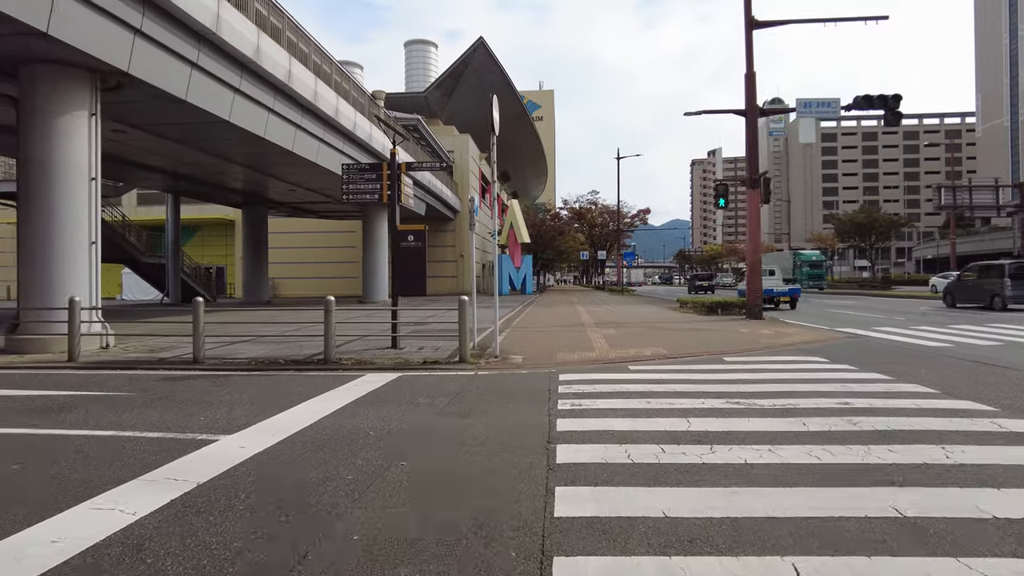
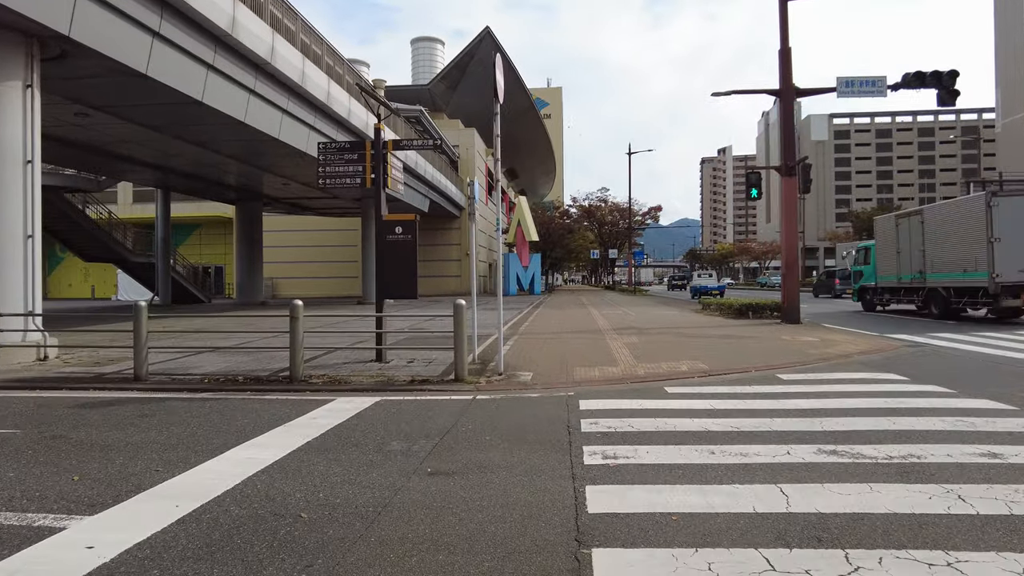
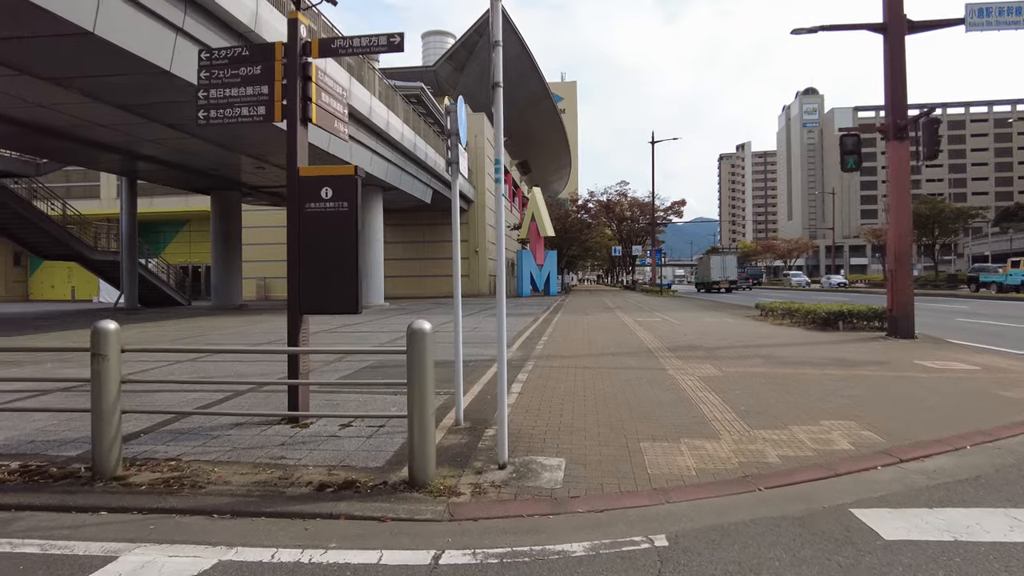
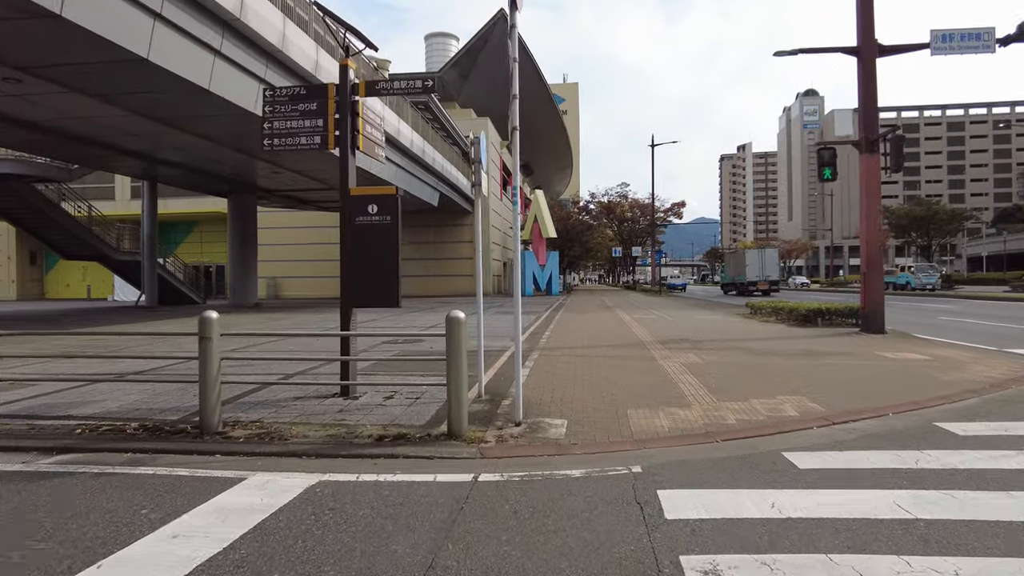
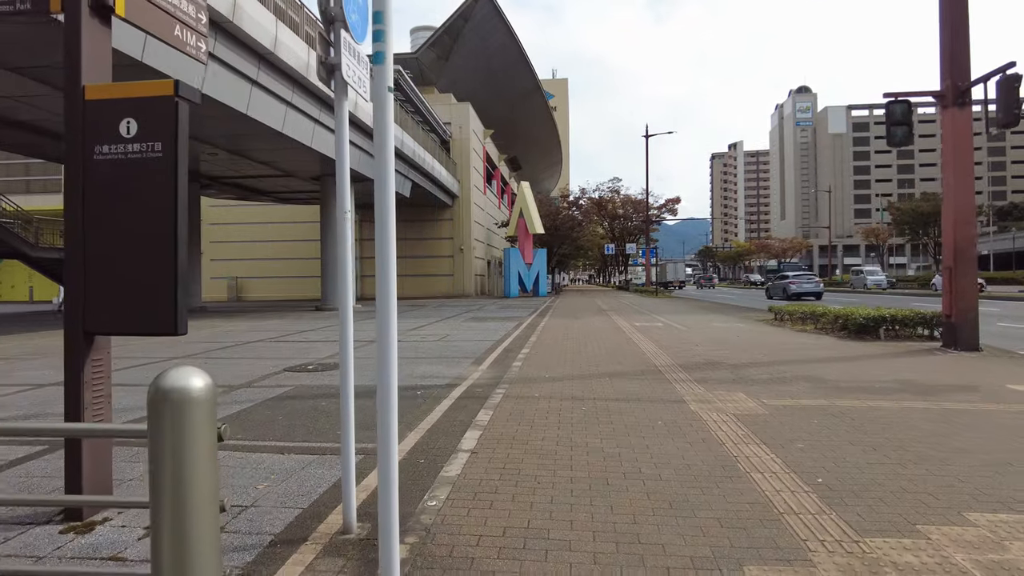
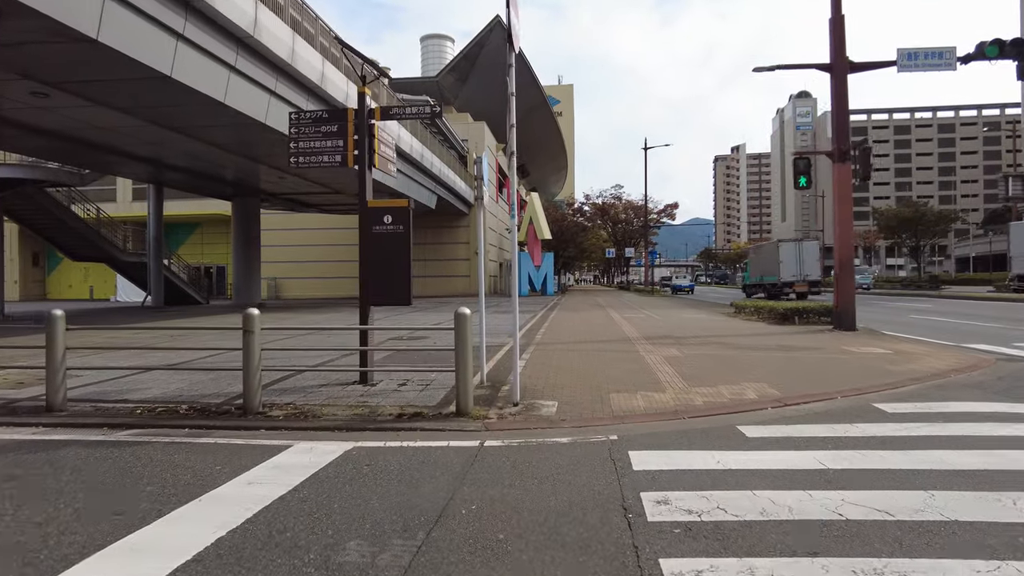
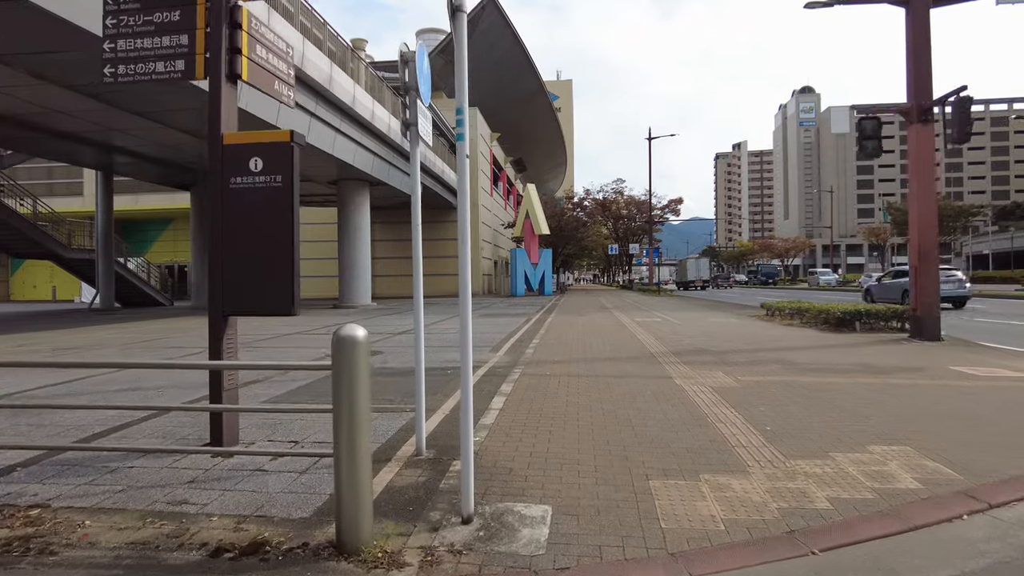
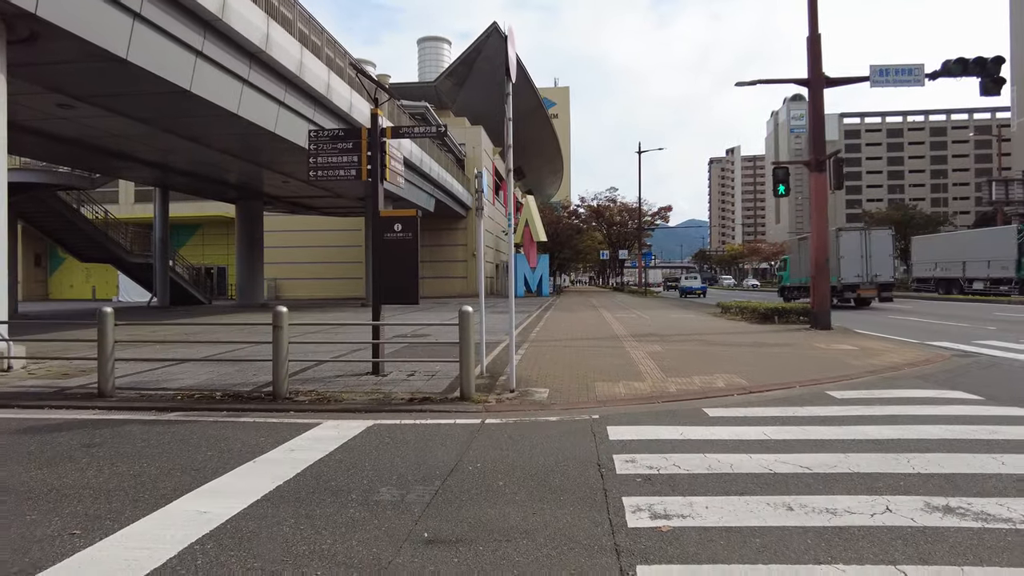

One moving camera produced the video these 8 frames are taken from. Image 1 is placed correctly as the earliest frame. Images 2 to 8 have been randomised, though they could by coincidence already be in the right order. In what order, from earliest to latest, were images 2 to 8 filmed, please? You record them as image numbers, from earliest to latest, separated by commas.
2, 8, 6, 4, 3, 7, 5
